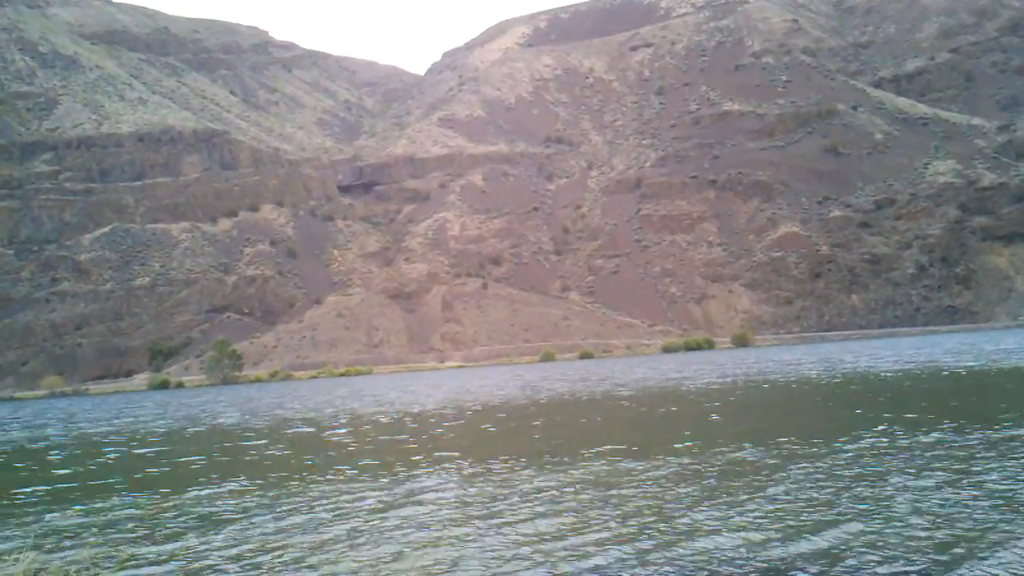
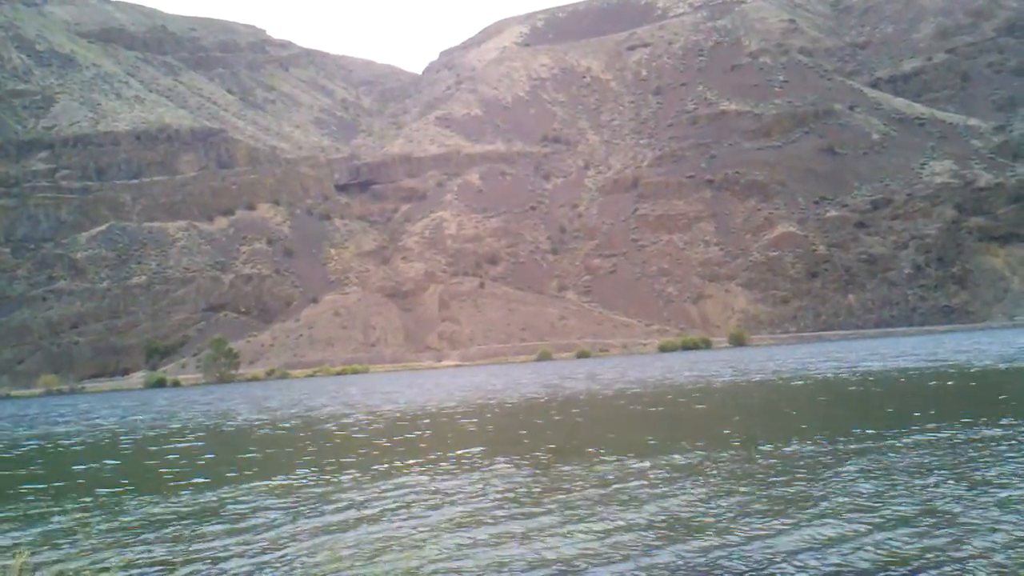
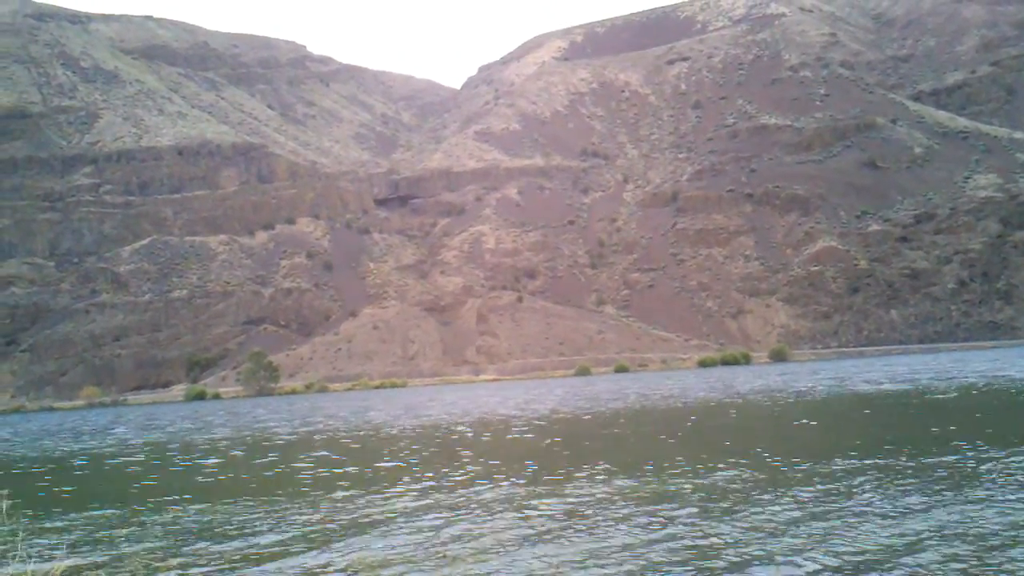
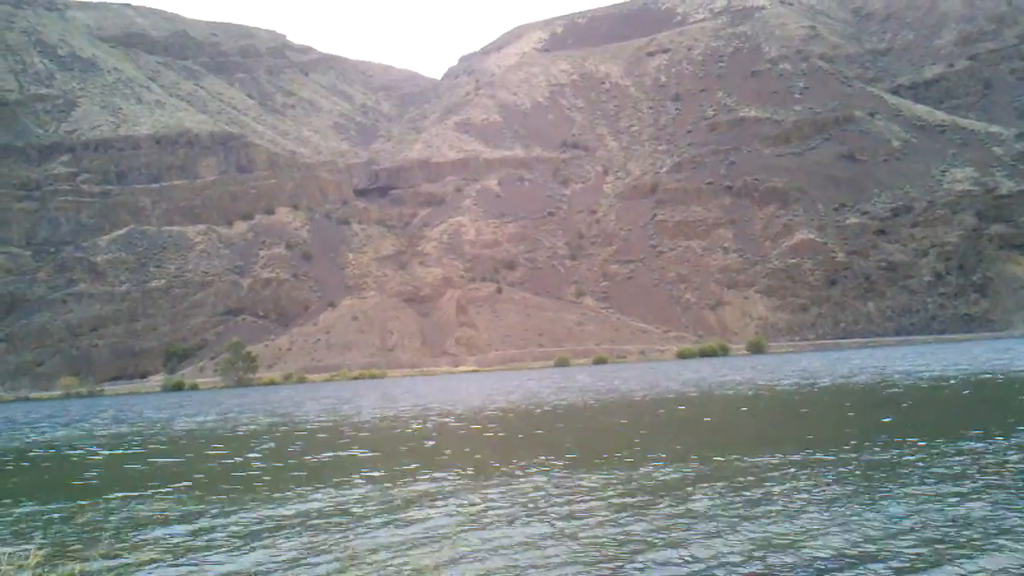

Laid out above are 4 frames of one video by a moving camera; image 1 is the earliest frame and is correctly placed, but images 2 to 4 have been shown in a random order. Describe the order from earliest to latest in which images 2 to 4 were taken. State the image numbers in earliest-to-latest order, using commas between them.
2, 4, 3
